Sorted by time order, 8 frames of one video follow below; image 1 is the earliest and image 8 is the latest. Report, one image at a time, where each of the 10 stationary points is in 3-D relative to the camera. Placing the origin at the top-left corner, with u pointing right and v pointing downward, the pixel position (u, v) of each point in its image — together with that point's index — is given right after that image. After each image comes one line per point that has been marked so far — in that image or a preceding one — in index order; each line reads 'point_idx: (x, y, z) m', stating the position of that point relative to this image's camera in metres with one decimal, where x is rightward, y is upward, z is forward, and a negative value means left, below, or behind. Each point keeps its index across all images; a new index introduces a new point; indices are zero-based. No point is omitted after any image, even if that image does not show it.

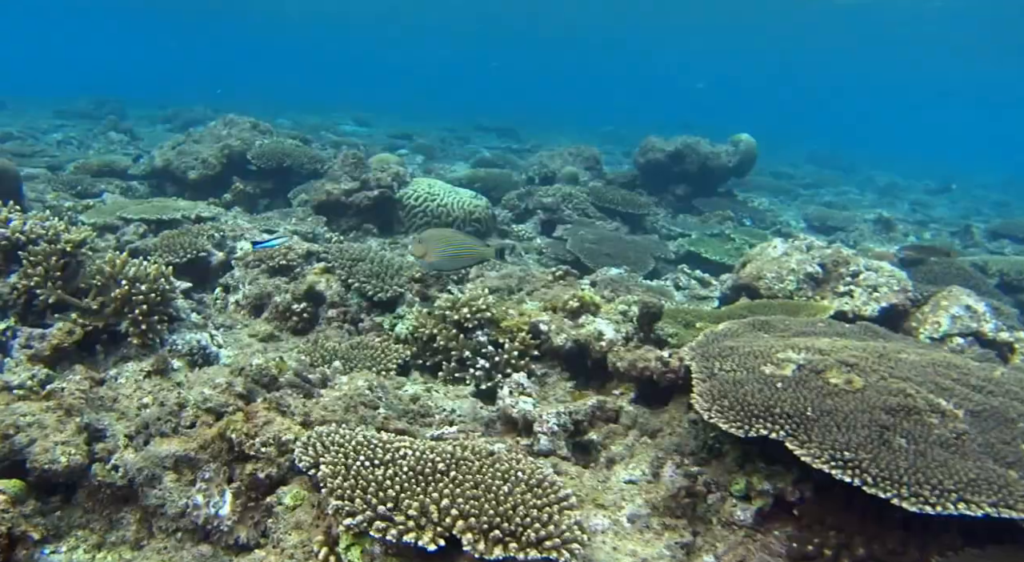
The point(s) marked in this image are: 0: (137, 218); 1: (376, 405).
0: (-5.0, +0.8, +8.6) m
1: (-1.5, -1.3, +6.9) m
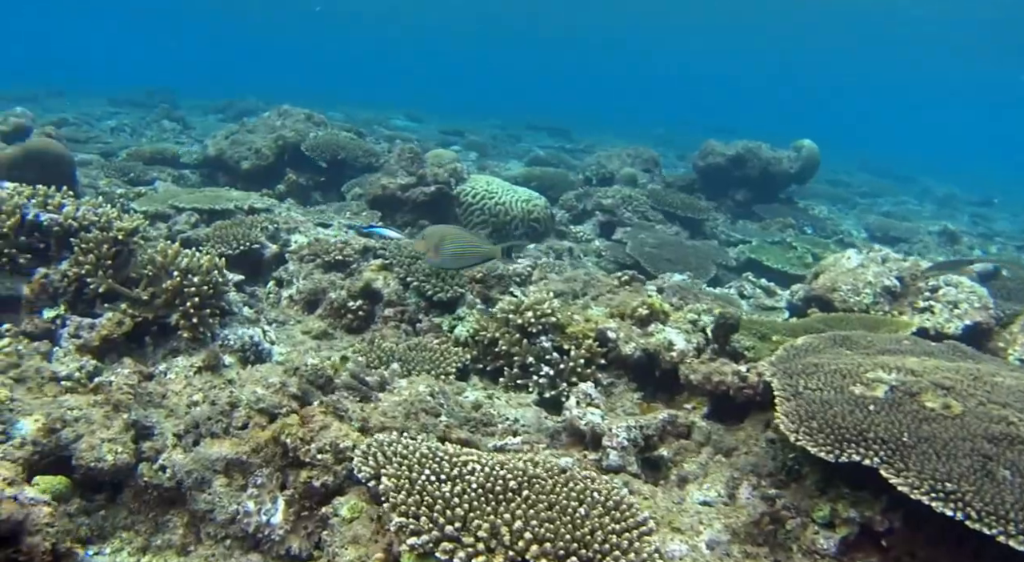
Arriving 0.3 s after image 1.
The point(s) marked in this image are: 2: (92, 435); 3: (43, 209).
0: (-4.1, +0.9, +8.3) m
1: (-0.8, -1.3, +6.4) m
2: (-3.6, -1.3, +5.3) m
3: (-4.7, +0.7, +6.4) m
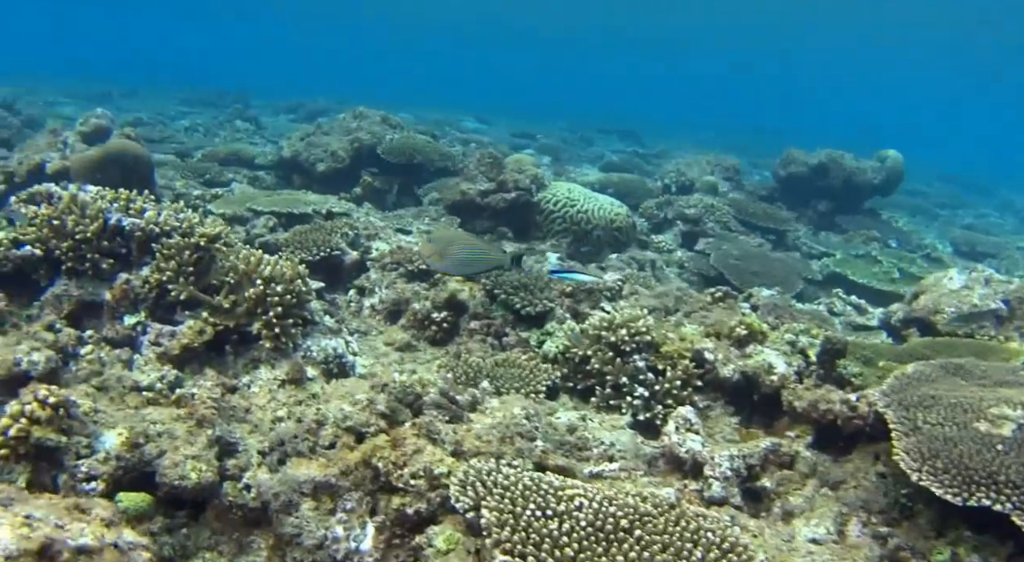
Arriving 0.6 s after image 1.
0: (-3.0, +0.9, +8.0) m
1: (+0.2, -1.4, +5.9) m
2: (-2.7, -1.3, +5.0) m
3: (-3.7, +0.6, +6.1) m
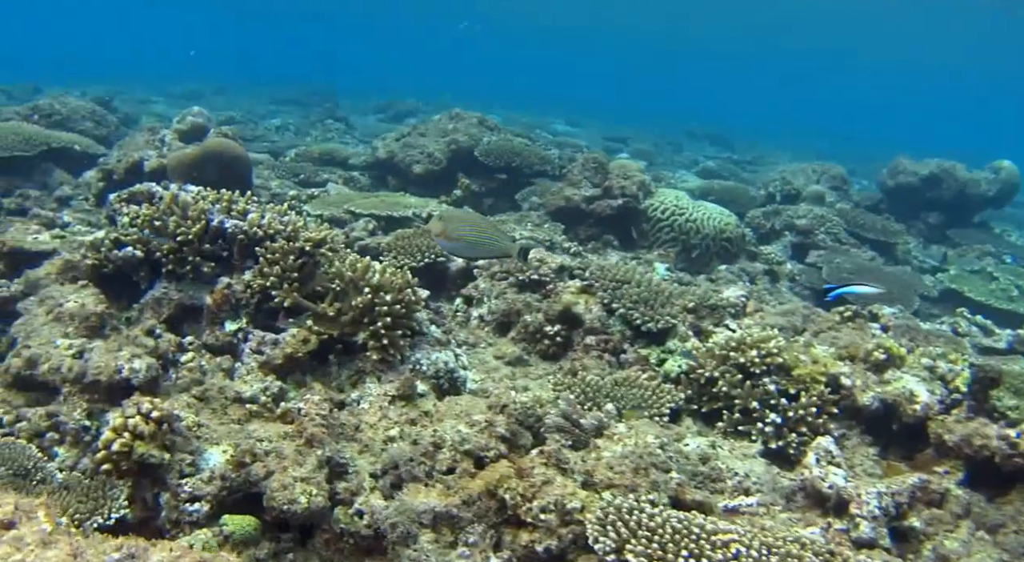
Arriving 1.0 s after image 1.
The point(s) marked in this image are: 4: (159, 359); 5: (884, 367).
0: (-1.7, +0.8, +7.6) m
1: (+1.3, -1.5, +5.2) m
2: (-1.6, -1.4, +4.6) m
3: (-2.6, +0.6, +5.7) m
4: (-2.9, -0.6, +5.2) m
5: (+4.1, -1.0, +7.1) m
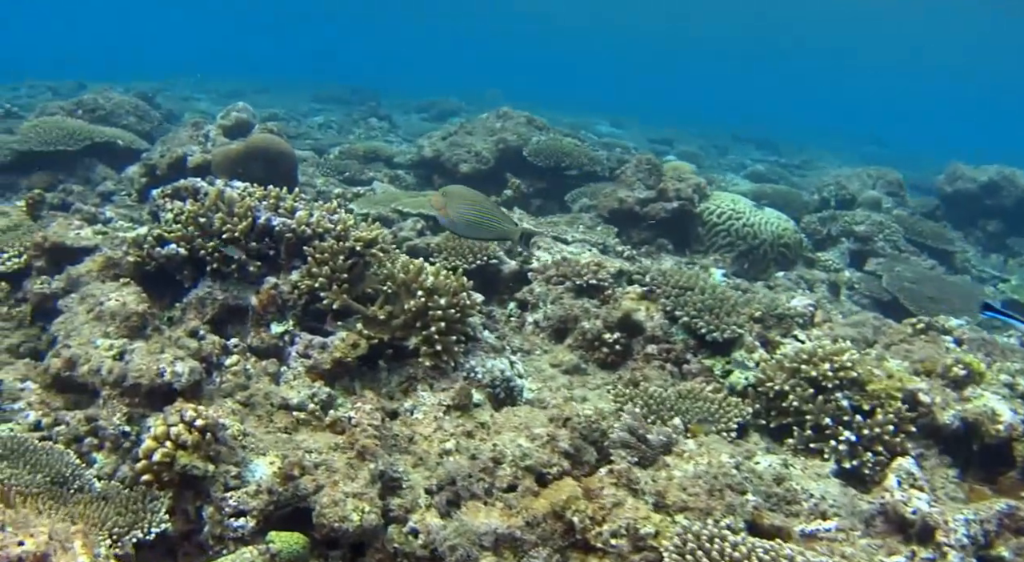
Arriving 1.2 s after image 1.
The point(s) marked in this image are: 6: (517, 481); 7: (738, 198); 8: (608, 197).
0: (-1.1, +0.8, +7.3) m
1: (+1.7, -1.6, +4.8) m
2: (-1.2, -1.4, +4.2) m
3: (-2.0, +0.6, +5.5) m
4: (-2.4, -0.6, +4.9) m
5: (+4.7, -1.1, +6.6) m
6: (0.0, -1.4, +4.5) m
7: (+3.0, +1.1, +8.5) m
8: (+1.2, +1.1, +8.4) m
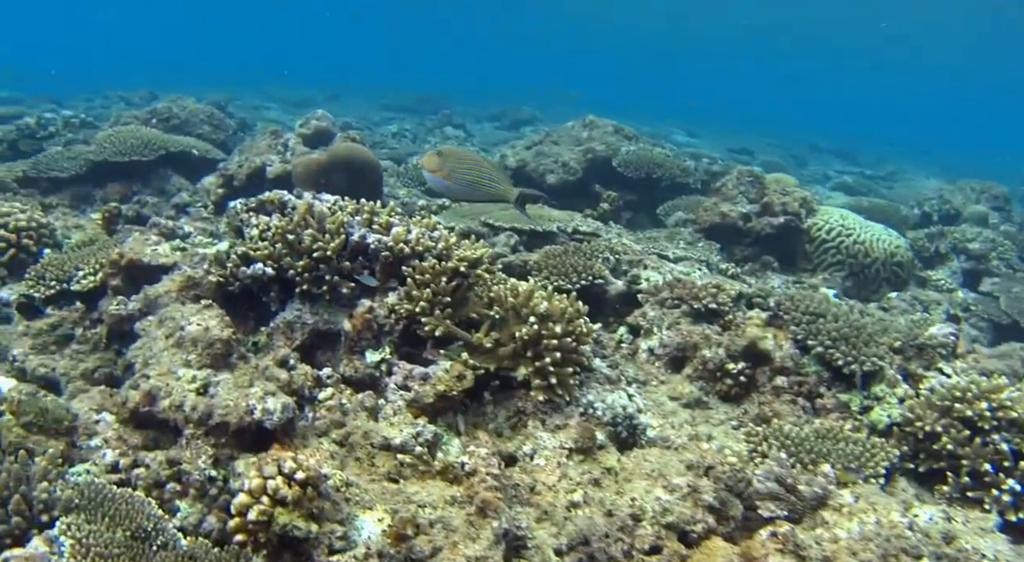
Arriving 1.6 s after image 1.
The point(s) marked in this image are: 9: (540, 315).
0: (-0.1, +0.5, +6.7) m
1: (+2.6, -1.7, +4.1) m
2: (-0.3, -1.5, +3.6) m
3: (-1.1, +0.4, +4.9) m
4: (-1.5, -0.8, +4.3) m
5: (+5.6, -1.3, +5.8) m
6: (+0.9, -1.6, +3.9) m
7: (+4.0, +0.8, +7.8) m
8: (+2.3, +0.9, +7.7) m
9: (+0.2, -0.2, +4.7) m
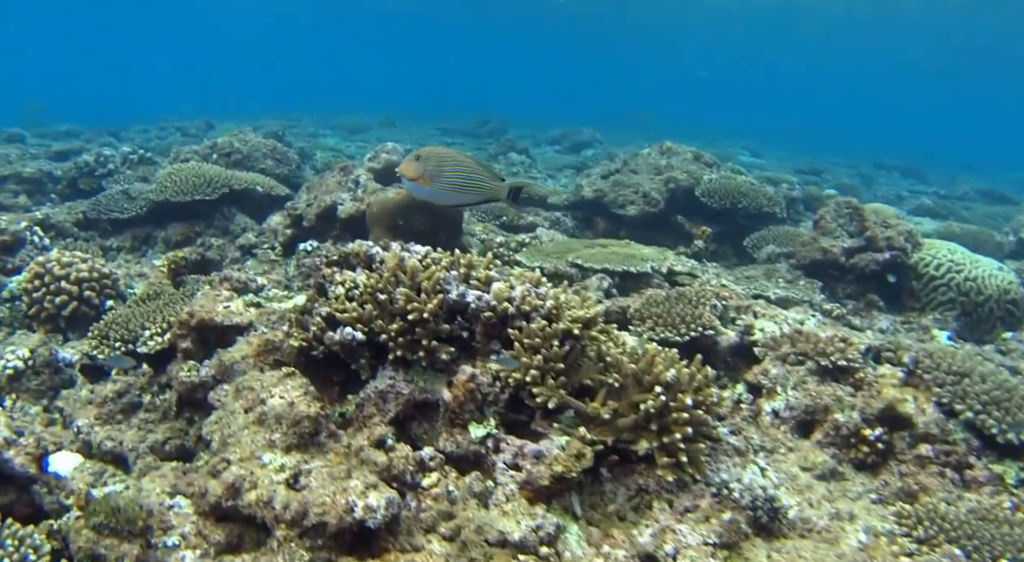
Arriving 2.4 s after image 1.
0: (+0.7, +0.1, +6.1) m
1: (+3.4, -2.1, +3.5) m
2: (+0.5, -1.9, +3.0) m
3: (-0.3, 0.0, +4.4) m
4: (-0.7, -1.2, +3.8) m
5: (+6.4, -1.7, +5.1) m
6: (+1.7, -2.0, +3.3) m
7: (+4.8, +0.4, +7.1) m
8: (+3.1, +0.4, +7.1) m
9: (+1.0, -0.6, +4.2) m
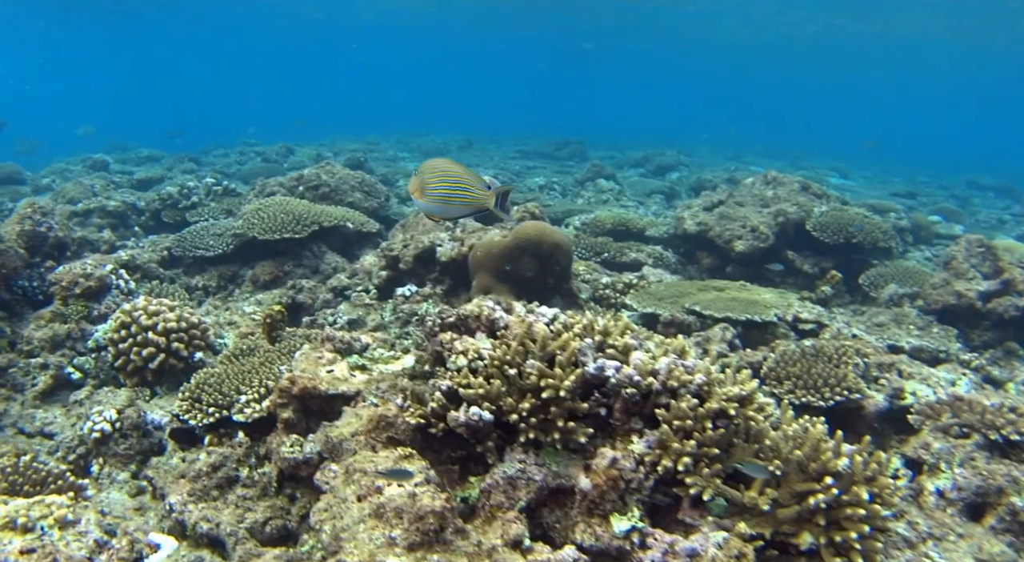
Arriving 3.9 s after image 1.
0: (+1.6, -0.3, +5.6) m
1: (+4.2, -2.6, +2.8) m
2: (+1.3, -2.3, +2.5) m
3: (+0.5, -0.4, +3.9) m
4: (+0.1, -1.6, +3.3) m
5: (+7.3, -2.1, +4.4) m
6: (+2.5, -2.4, +2.7) m
7: (+5.8, 0.0, +6.4) m
8: (+4.1, 0.0, +6.5) m
9: (+1.8, -1.1, +3.6) m
